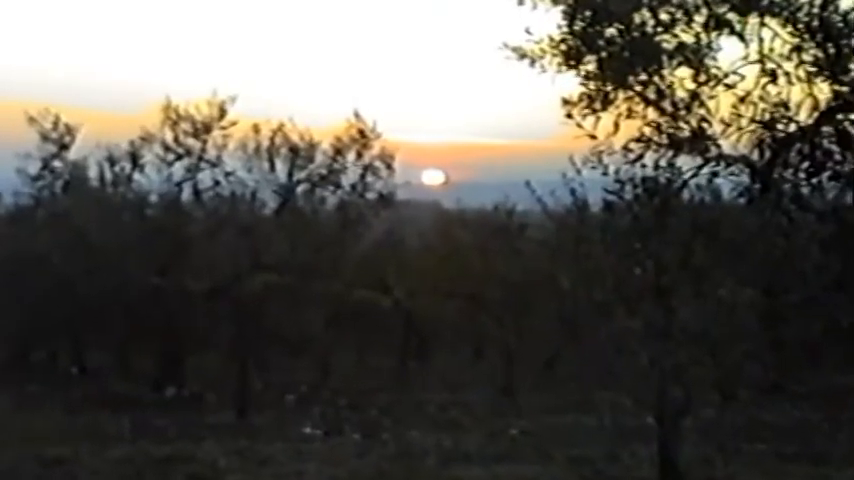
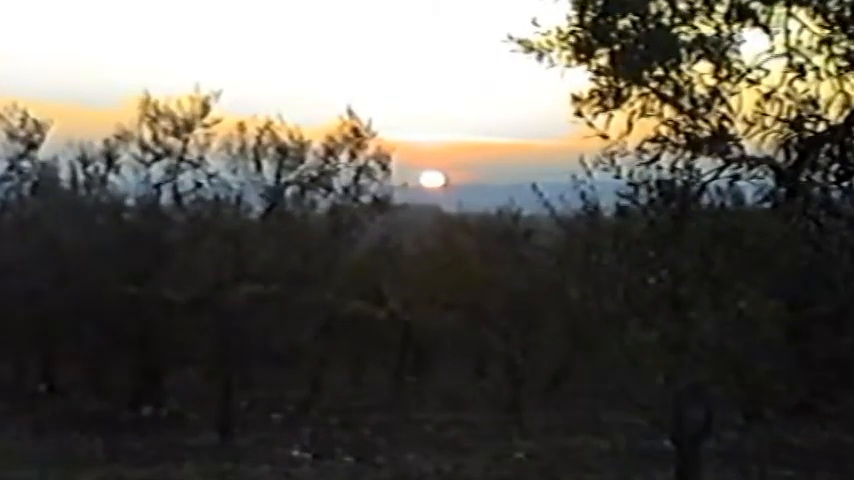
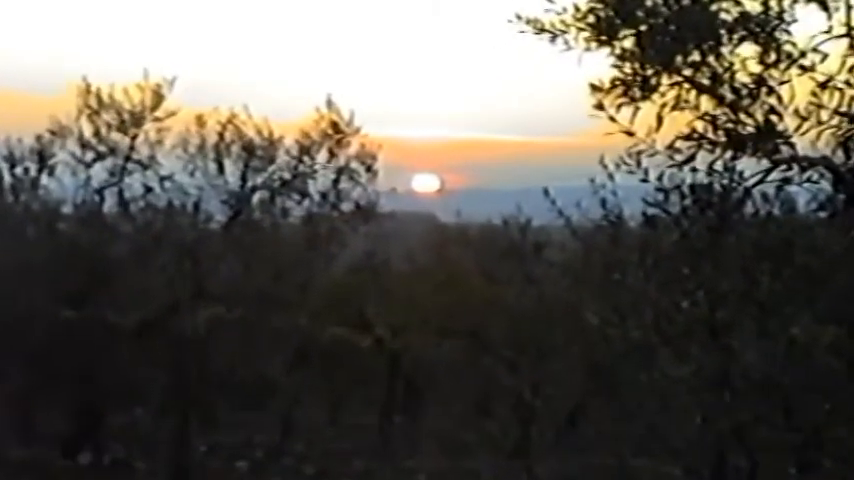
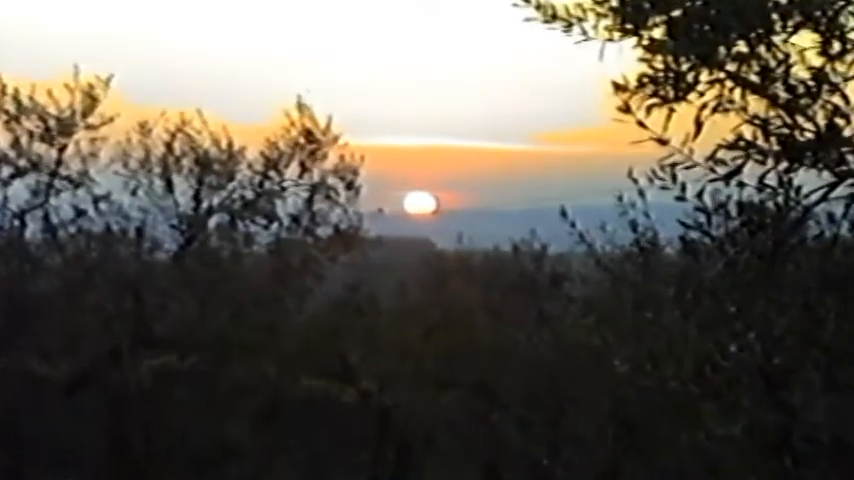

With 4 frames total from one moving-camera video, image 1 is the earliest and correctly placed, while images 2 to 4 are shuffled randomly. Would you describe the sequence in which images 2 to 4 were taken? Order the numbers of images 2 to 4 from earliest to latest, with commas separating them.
2, 3, 4
